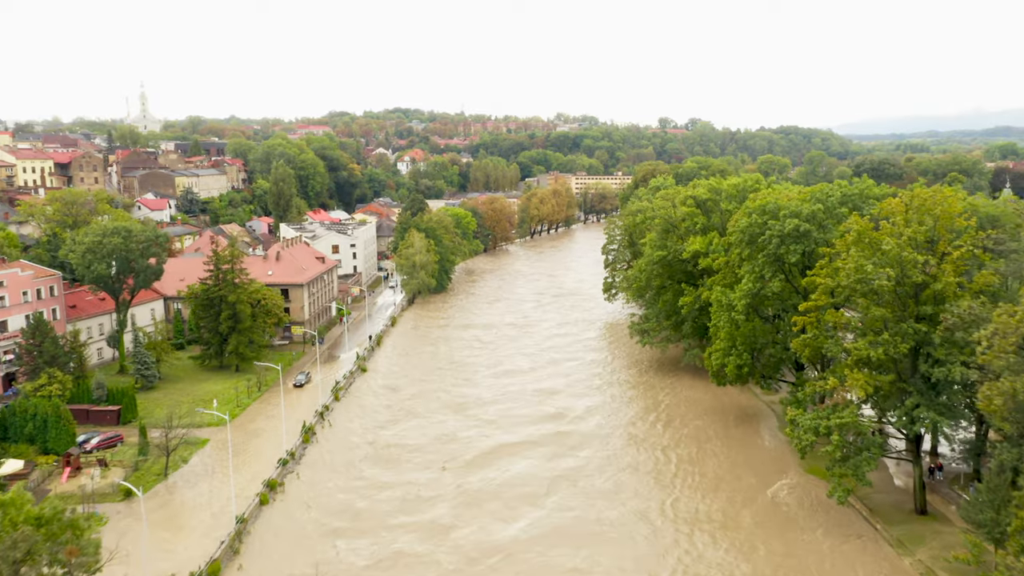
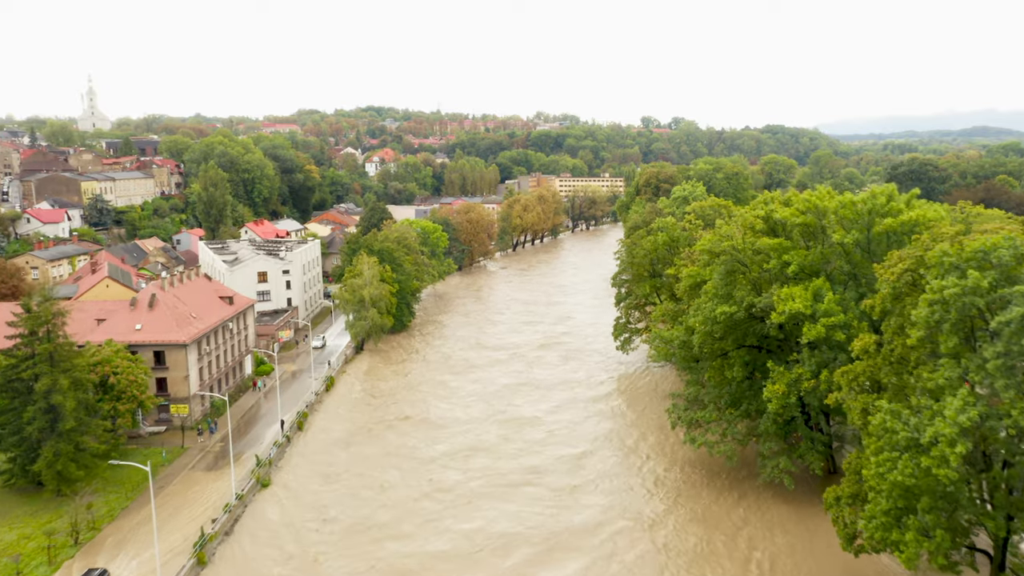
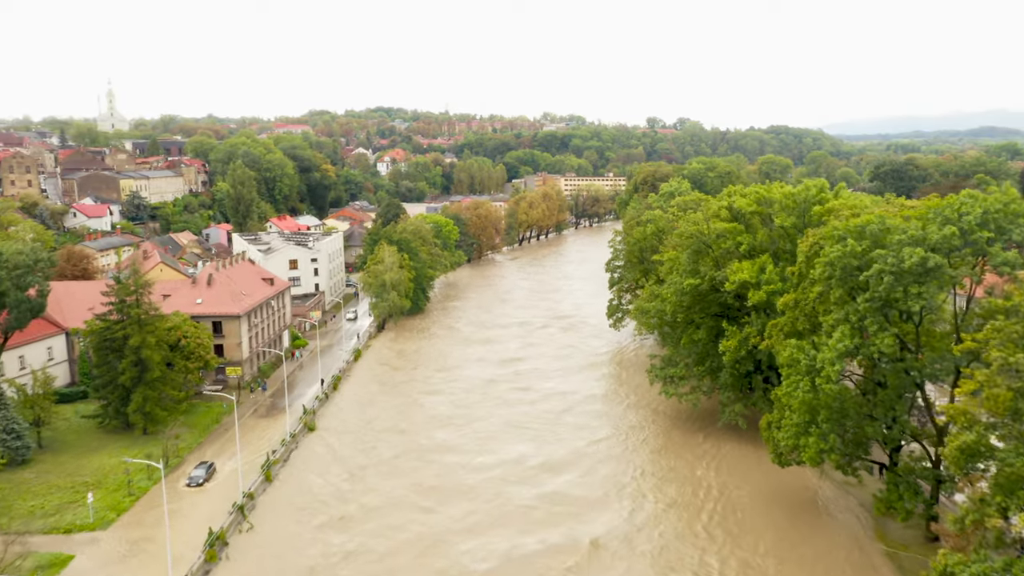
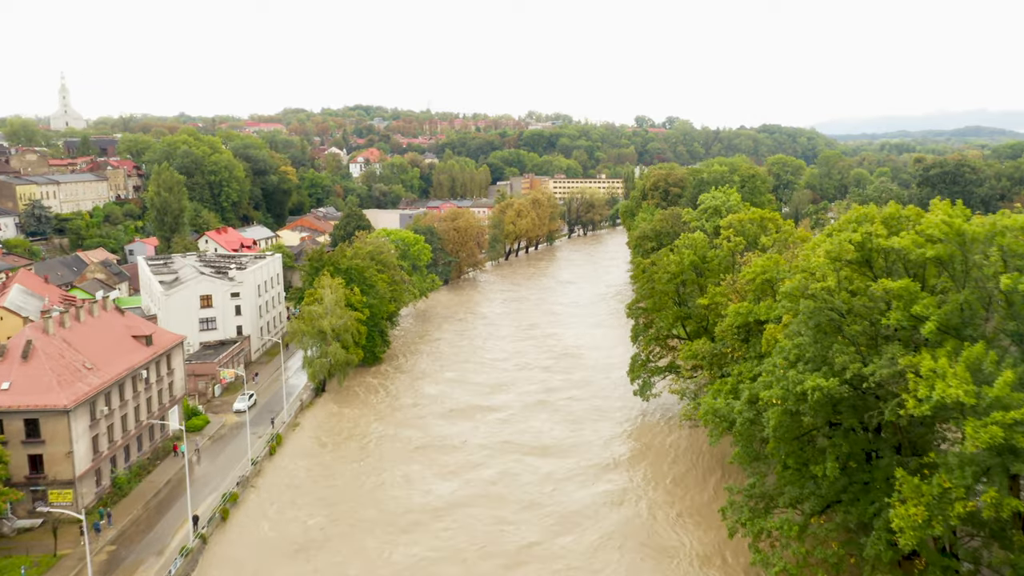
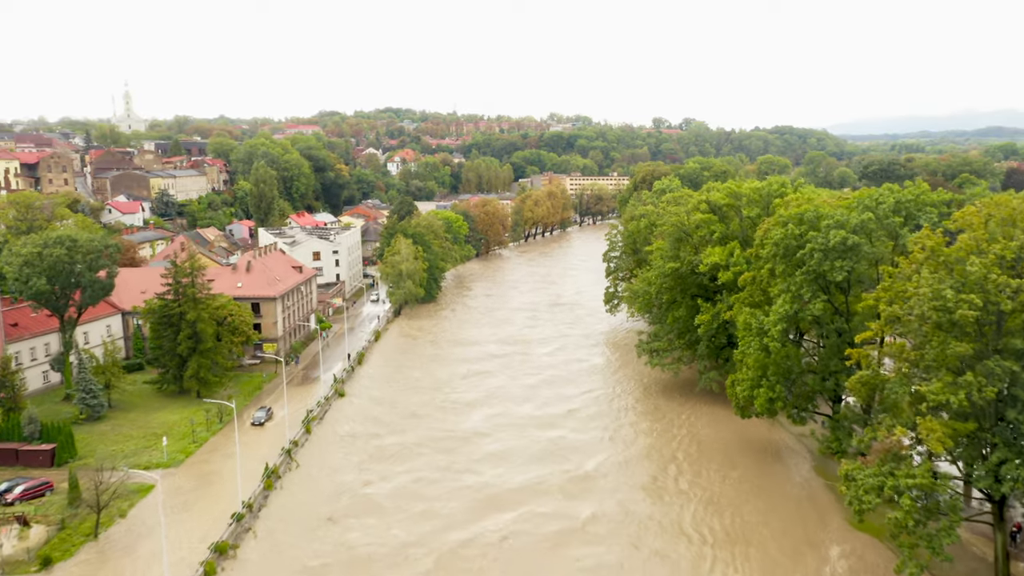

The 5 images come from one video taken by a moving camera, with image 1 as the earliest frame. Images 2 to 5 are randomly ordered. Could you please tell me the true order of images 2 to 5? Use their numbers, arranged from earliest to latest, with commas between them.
5, 3, 2, 4
